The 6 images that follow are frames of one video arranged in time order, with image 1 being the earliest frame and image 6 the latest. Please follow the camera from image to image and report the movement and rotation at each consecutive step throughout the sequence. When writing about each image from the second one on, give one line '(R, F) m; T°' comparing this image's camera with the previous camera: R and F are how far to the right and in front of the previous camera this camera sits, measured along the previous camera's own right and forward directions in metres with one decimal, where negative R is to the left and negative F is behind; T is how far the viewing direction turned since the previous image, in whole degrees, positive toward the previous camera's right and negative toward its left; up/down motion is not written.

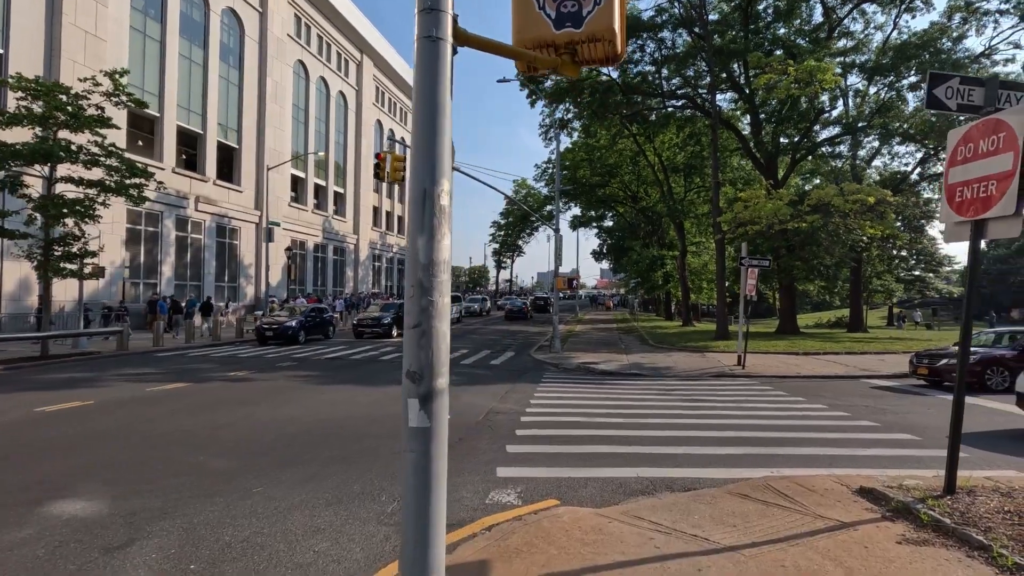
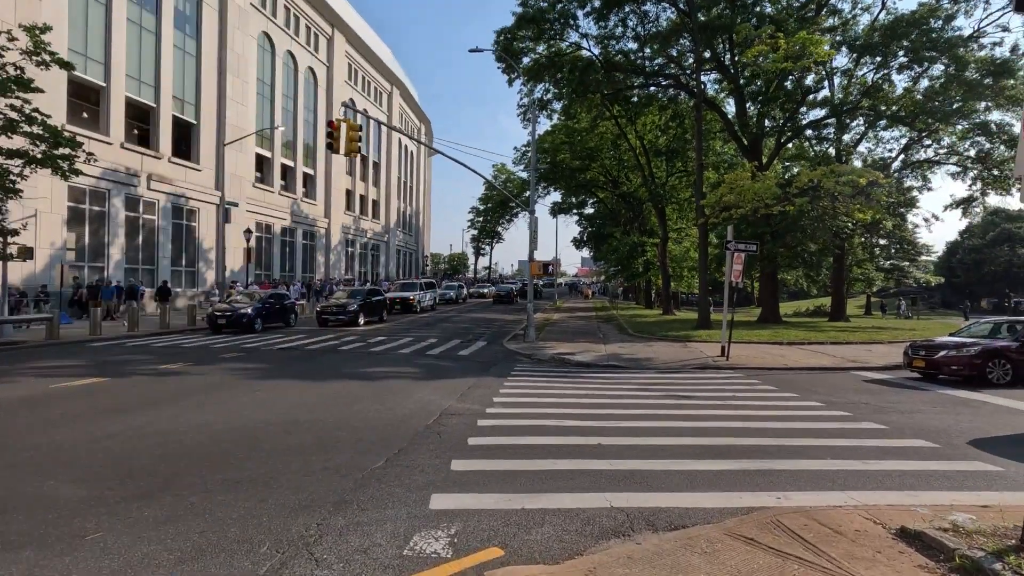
(+0.3, +1.3) m; +2°
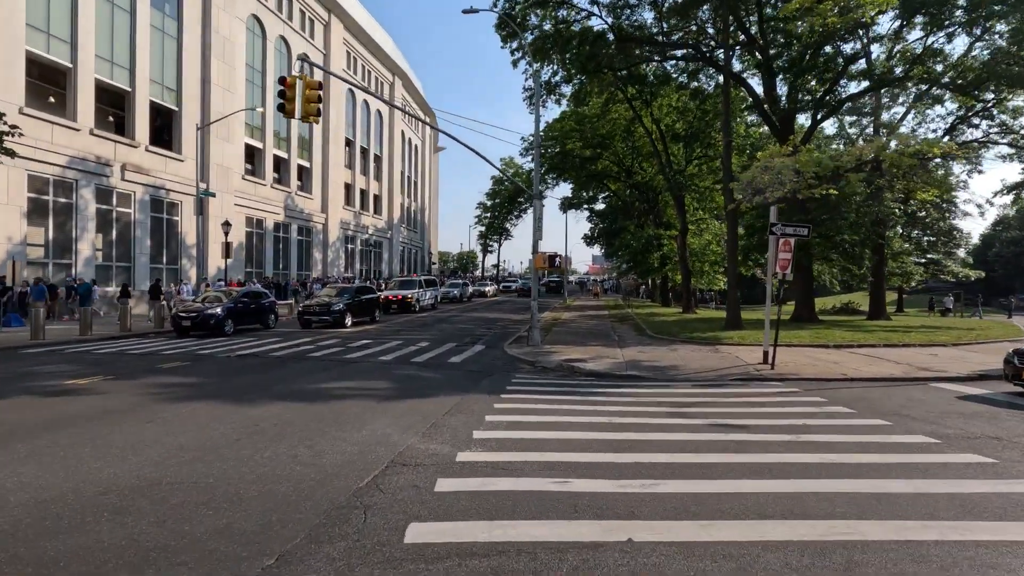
(+0.3, +2.7) m; -1°
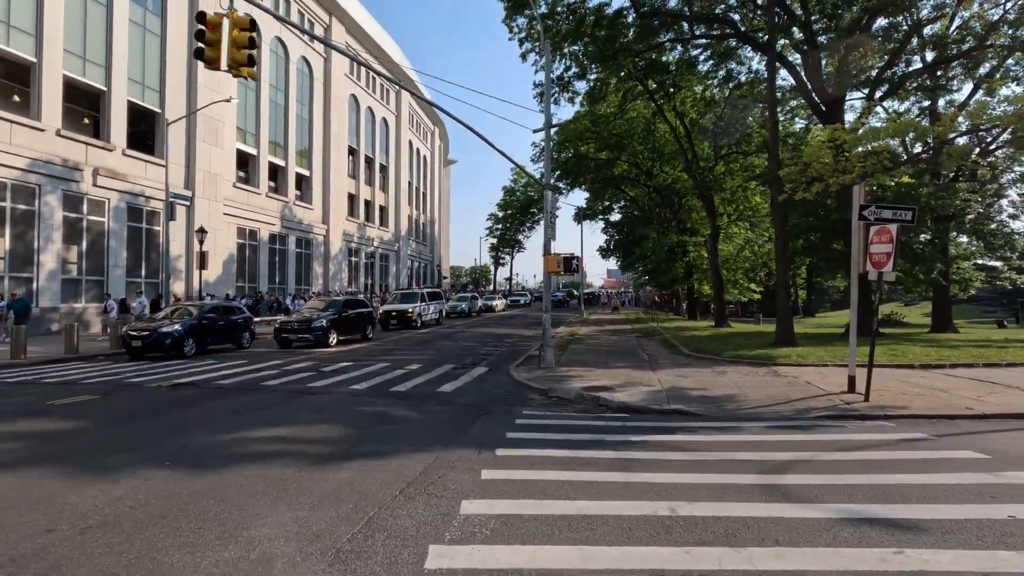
(+0.2, +3.1) m; -2°
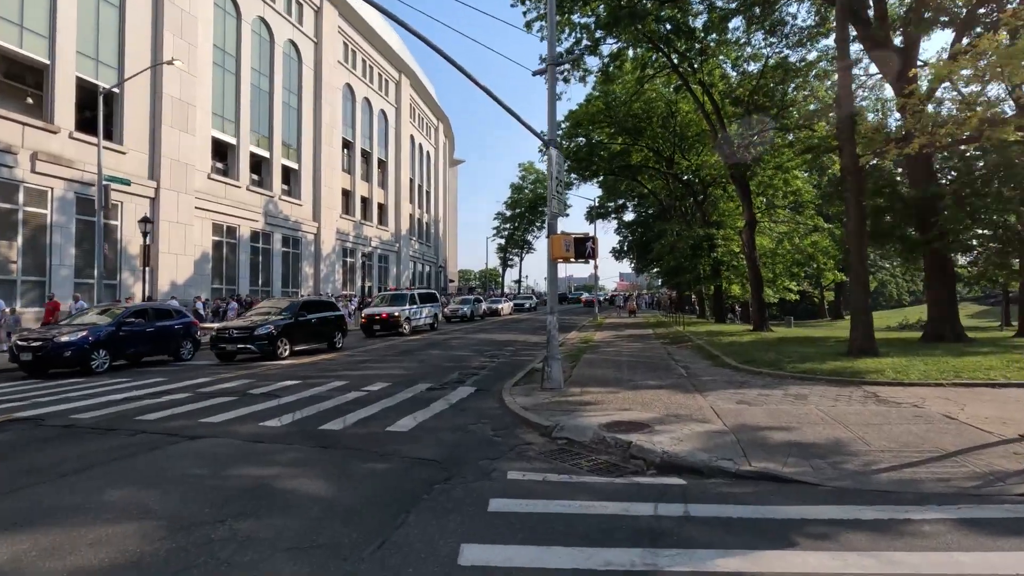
(+0.4, +3.8) m; -1°
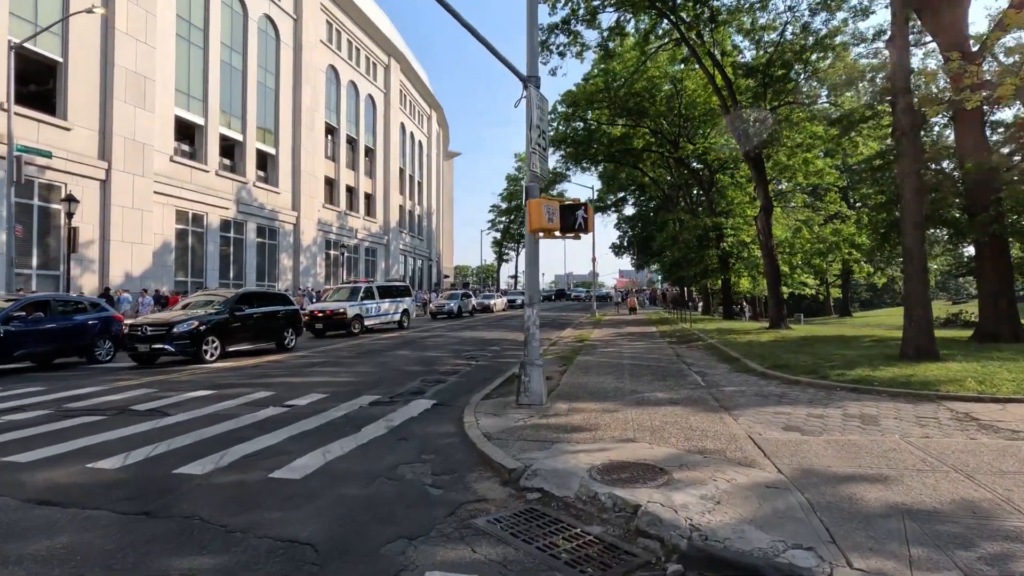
(+0.5, +2.6) m; 0°
